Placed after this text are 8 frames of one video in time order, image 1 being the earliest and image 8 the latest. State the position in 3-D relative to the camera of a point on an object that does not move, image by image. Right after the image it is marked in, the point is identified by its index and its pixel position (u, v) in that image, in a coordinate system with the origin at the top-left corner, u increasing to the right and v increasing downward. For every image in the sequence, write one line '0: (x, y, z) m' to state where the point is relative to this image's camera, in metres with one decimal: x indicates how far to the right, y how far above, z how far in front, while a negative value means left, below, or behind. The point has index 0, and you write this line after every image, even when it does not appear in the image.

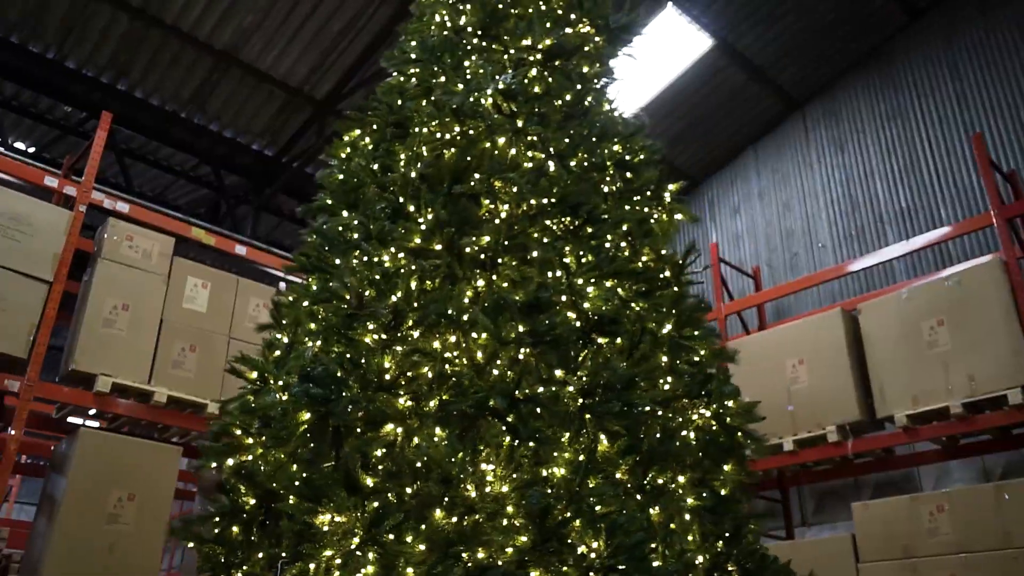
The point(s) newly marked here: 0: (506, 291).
0: (0.0, 0.0, +2.7) m
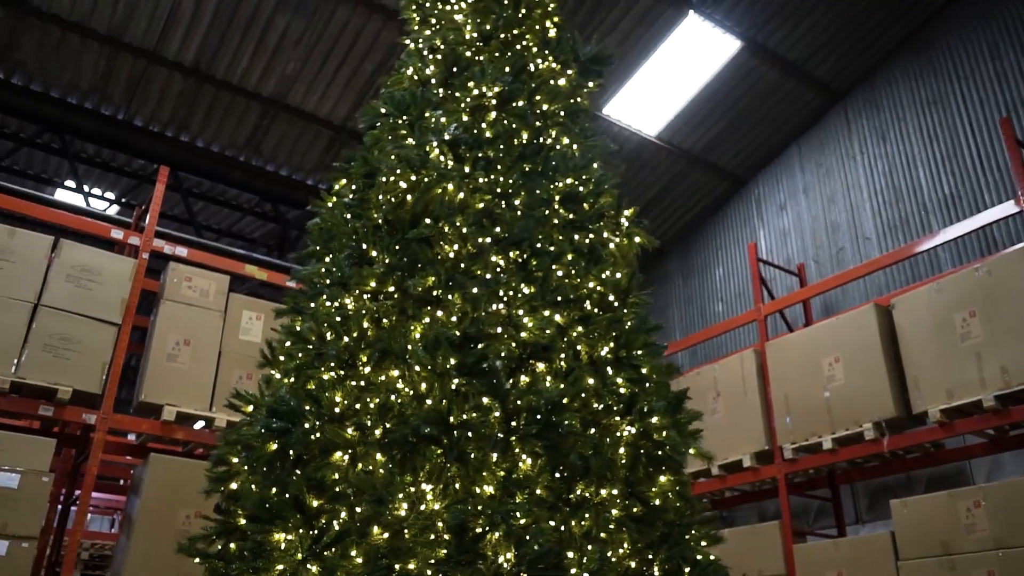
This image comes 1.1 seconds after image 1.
0: (-0.2, -0.1, +3.0) m
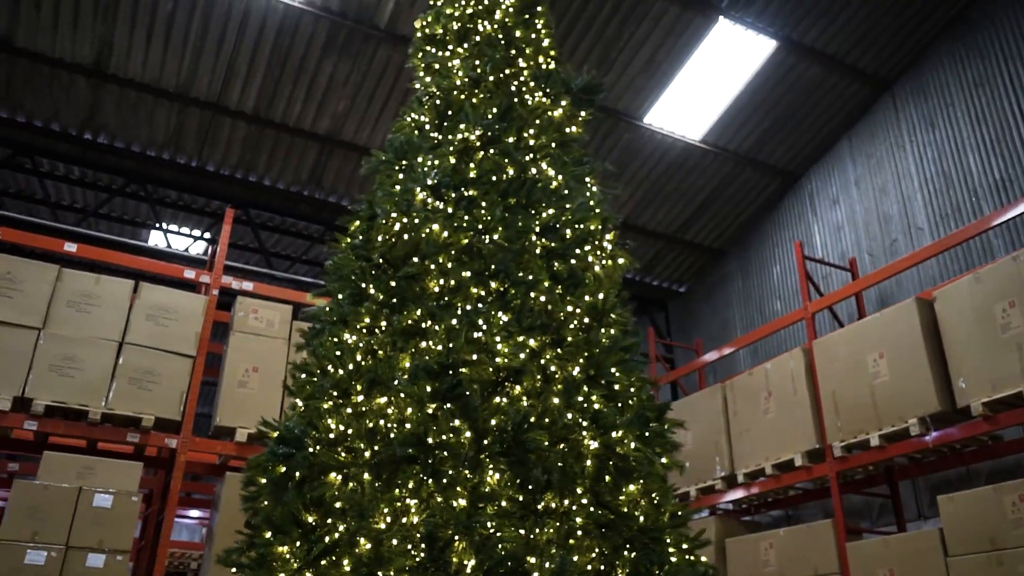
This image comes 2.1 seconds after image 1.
0: (-0.3, -0.3, +3.4) m
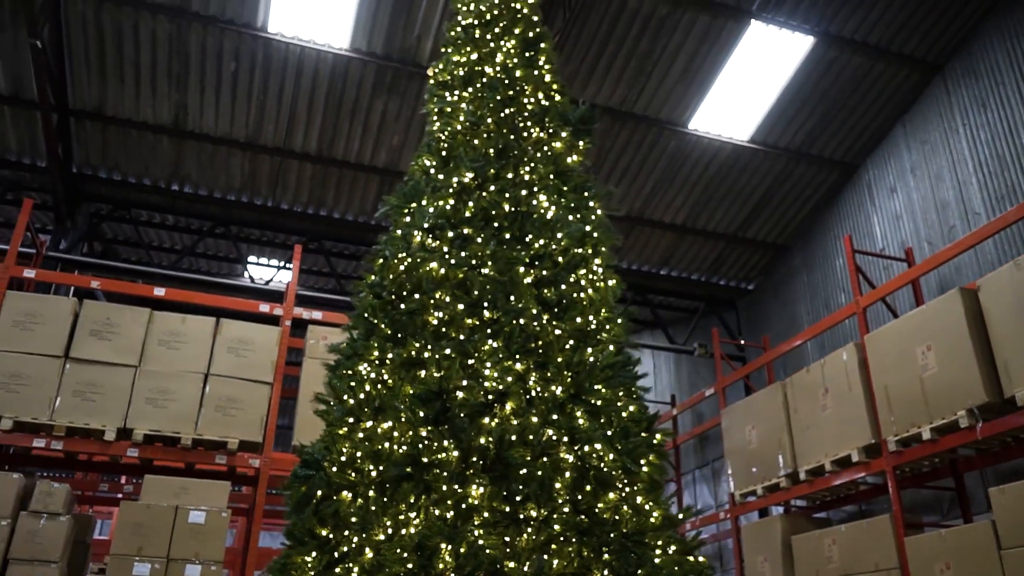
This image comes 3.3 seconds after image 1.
0: (-0.4, -0.4, +3.8) m
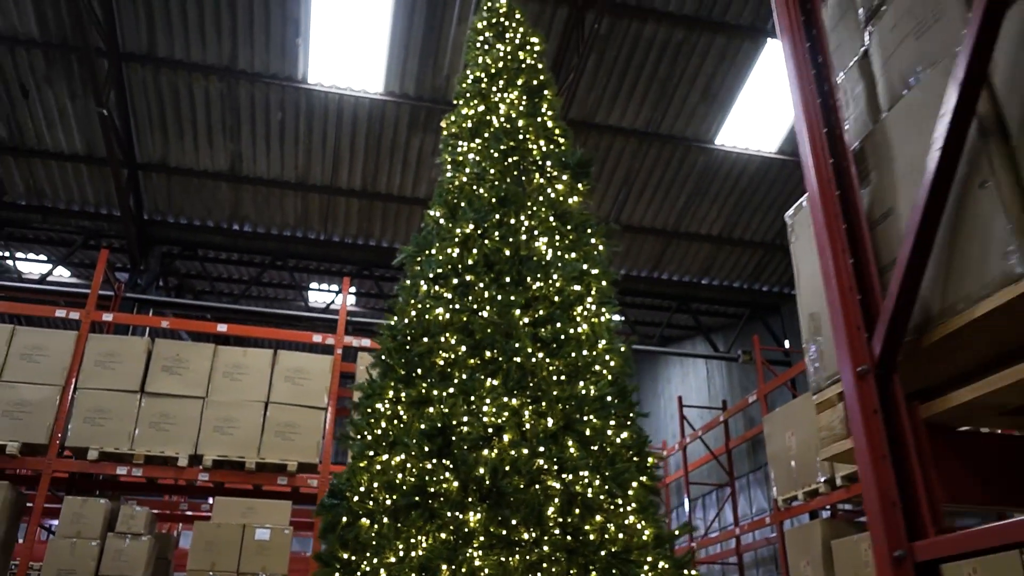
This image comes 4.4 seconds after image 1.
0: (-0.4, -0.7, +4.2) m
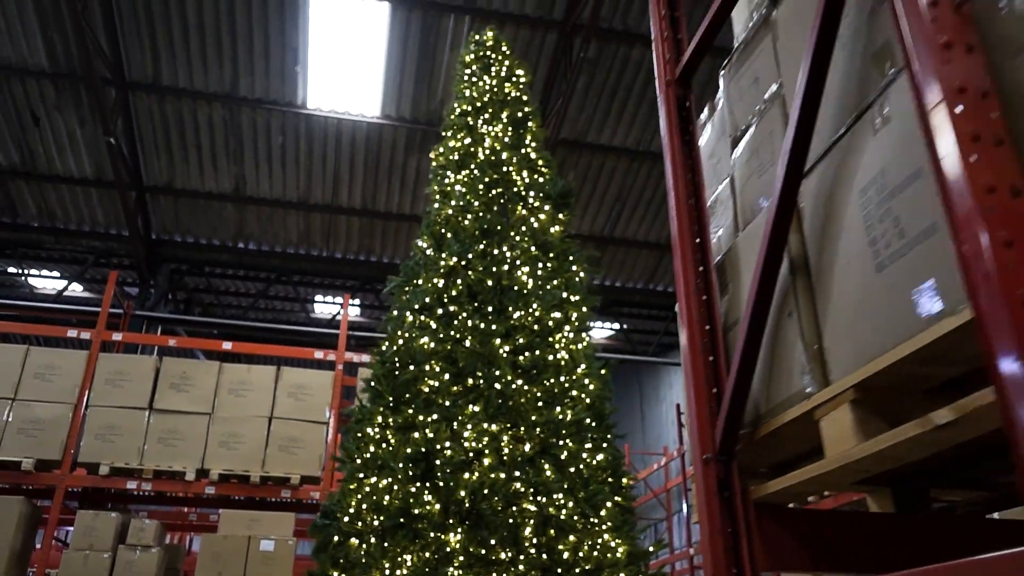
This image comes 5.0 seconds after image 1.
0: (-0.5, -0.8, +4.5) m
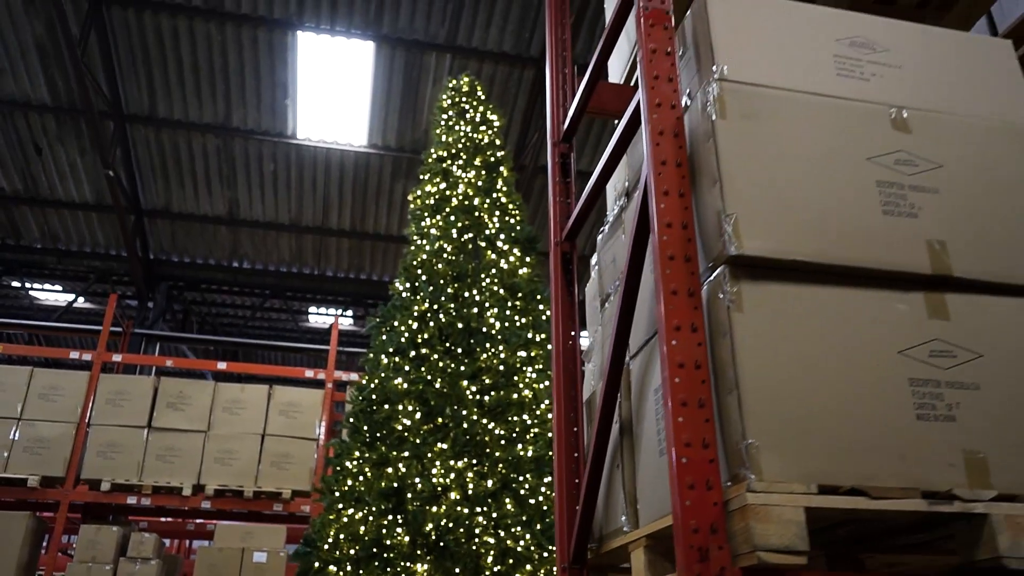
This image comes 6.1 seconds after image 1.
0: (-0.7, -1.1, +4.9) m
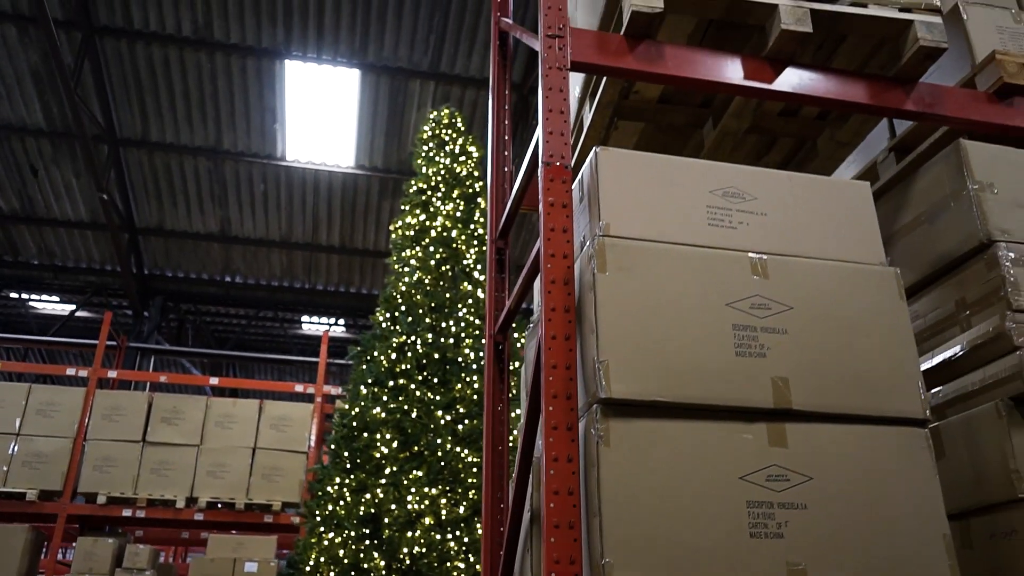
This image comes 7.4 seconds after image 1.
0: (-0.9, -1.4, +5.2) m
